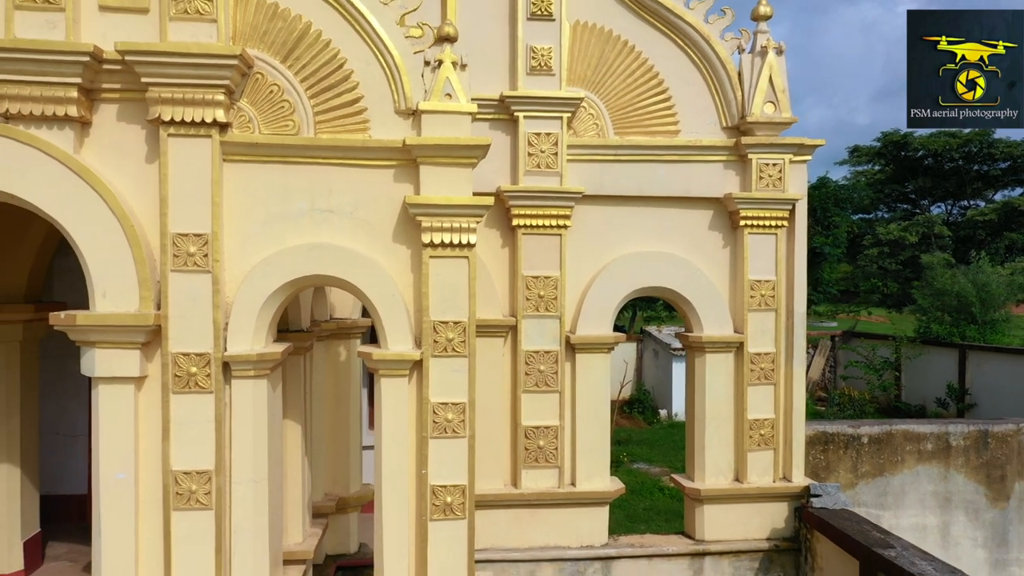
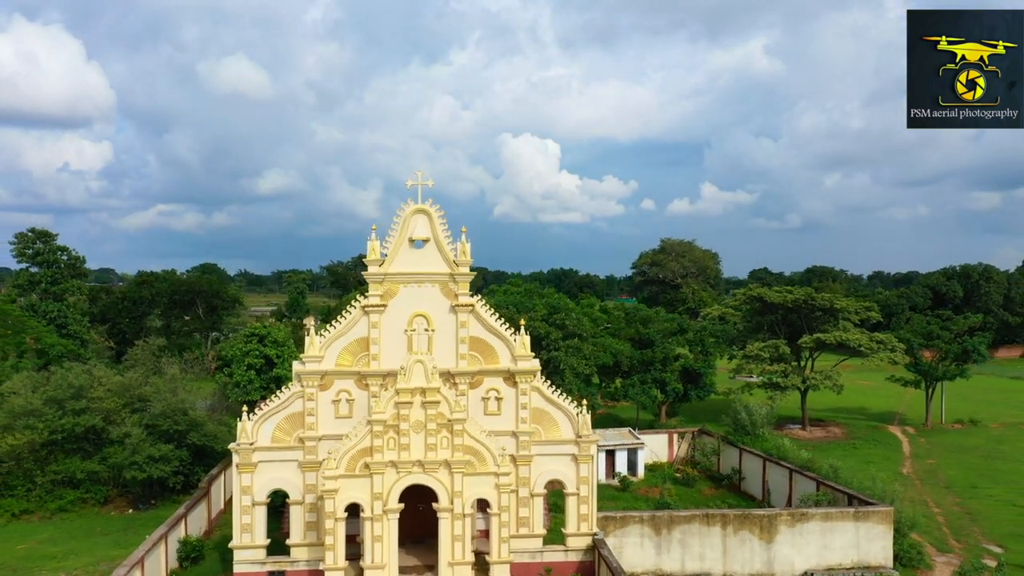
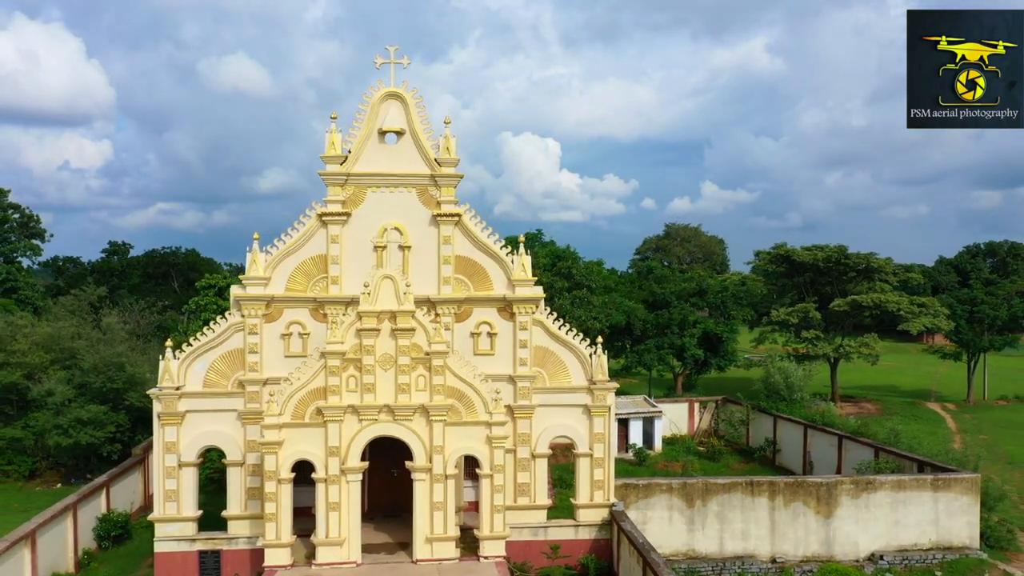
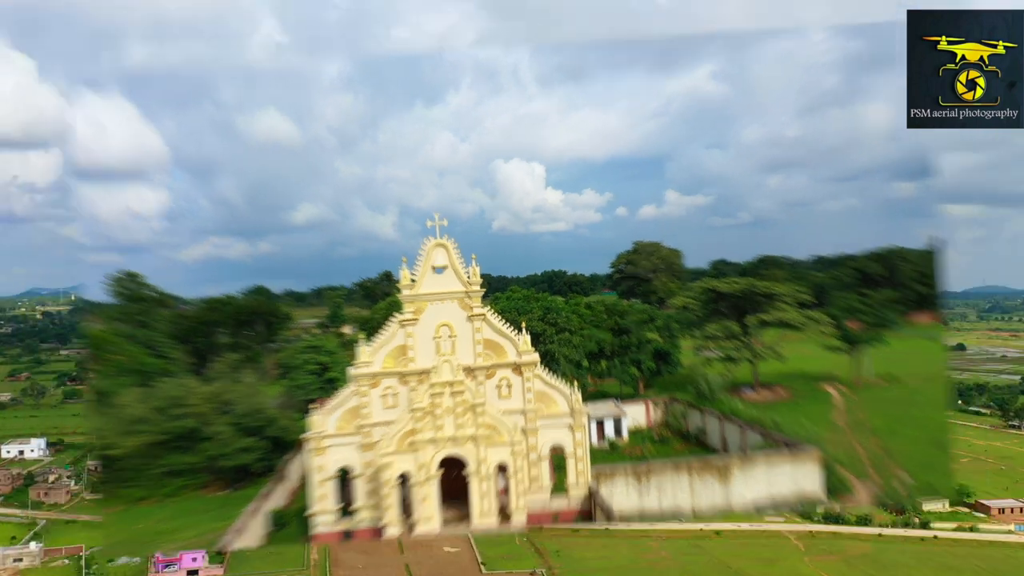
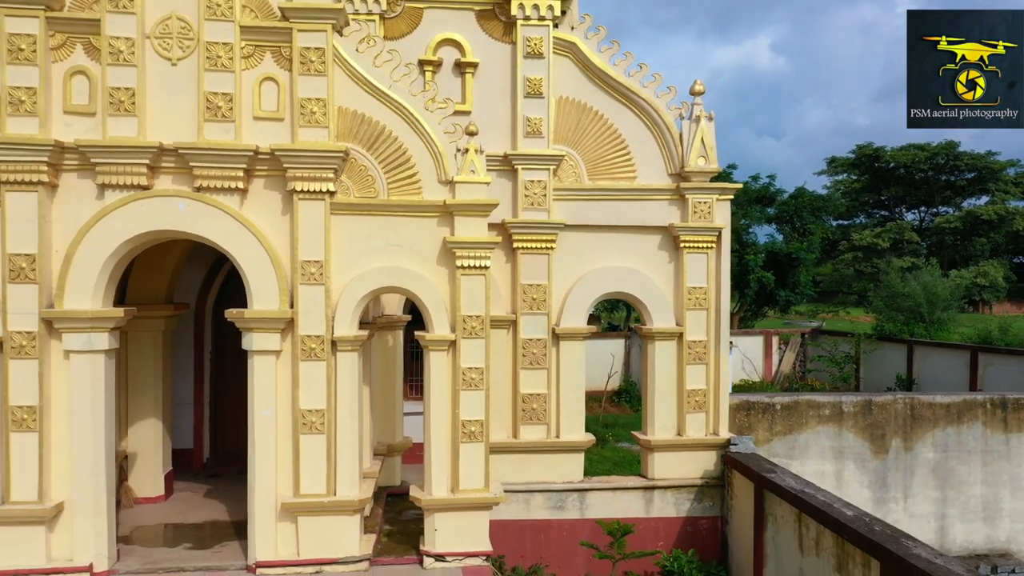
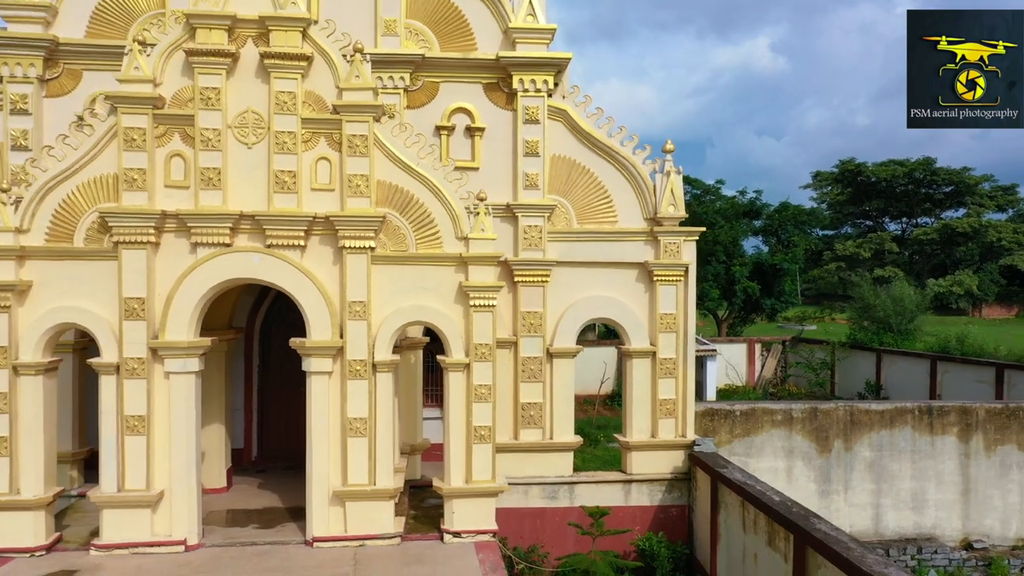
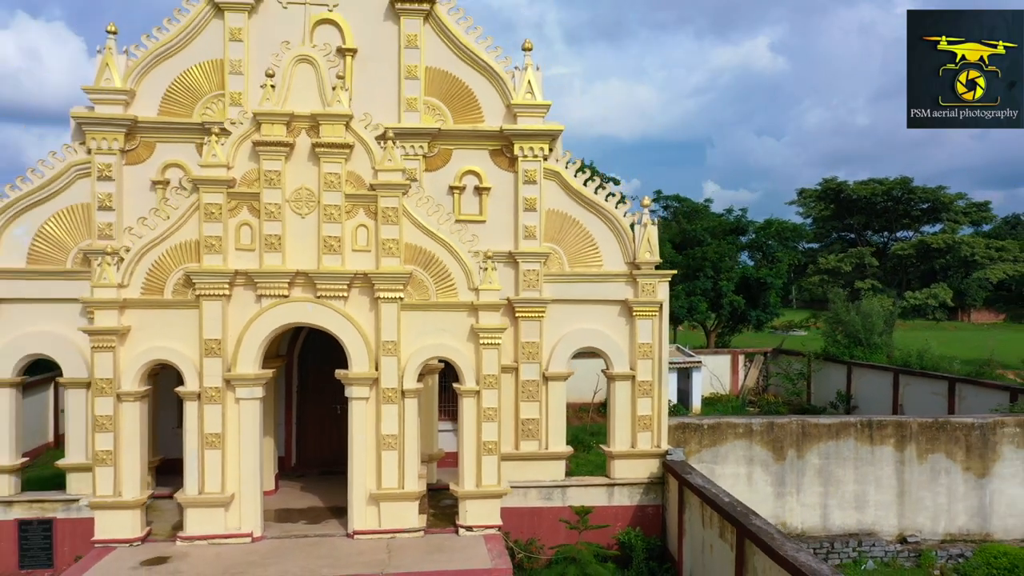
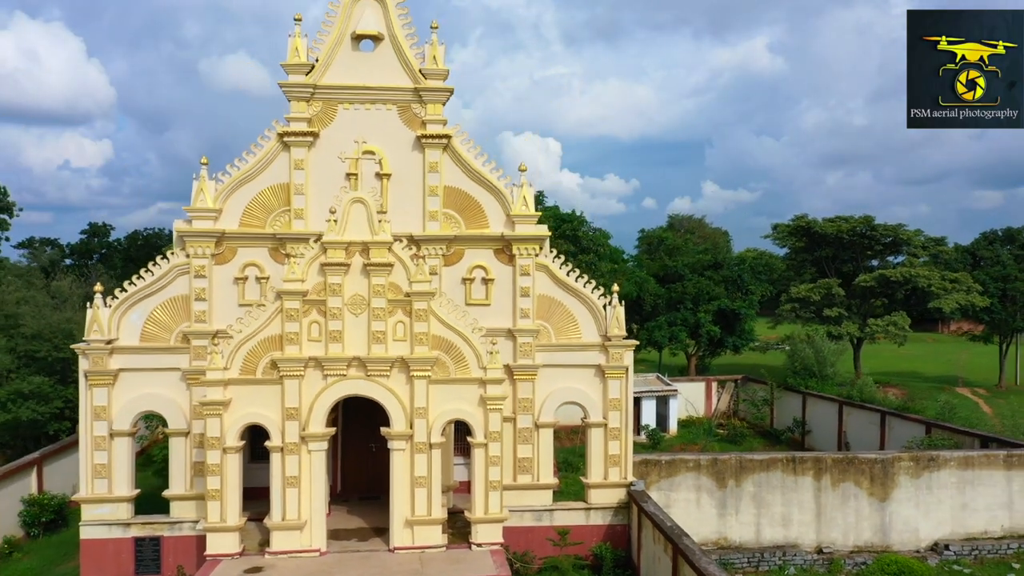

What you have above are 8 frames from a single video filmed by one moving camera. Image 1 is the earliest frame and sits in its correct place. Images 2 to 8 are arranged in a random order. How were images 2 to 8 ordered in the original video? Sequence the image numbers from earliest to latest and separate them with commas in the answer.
5, 6, 7, 8, 3, 2, 4
